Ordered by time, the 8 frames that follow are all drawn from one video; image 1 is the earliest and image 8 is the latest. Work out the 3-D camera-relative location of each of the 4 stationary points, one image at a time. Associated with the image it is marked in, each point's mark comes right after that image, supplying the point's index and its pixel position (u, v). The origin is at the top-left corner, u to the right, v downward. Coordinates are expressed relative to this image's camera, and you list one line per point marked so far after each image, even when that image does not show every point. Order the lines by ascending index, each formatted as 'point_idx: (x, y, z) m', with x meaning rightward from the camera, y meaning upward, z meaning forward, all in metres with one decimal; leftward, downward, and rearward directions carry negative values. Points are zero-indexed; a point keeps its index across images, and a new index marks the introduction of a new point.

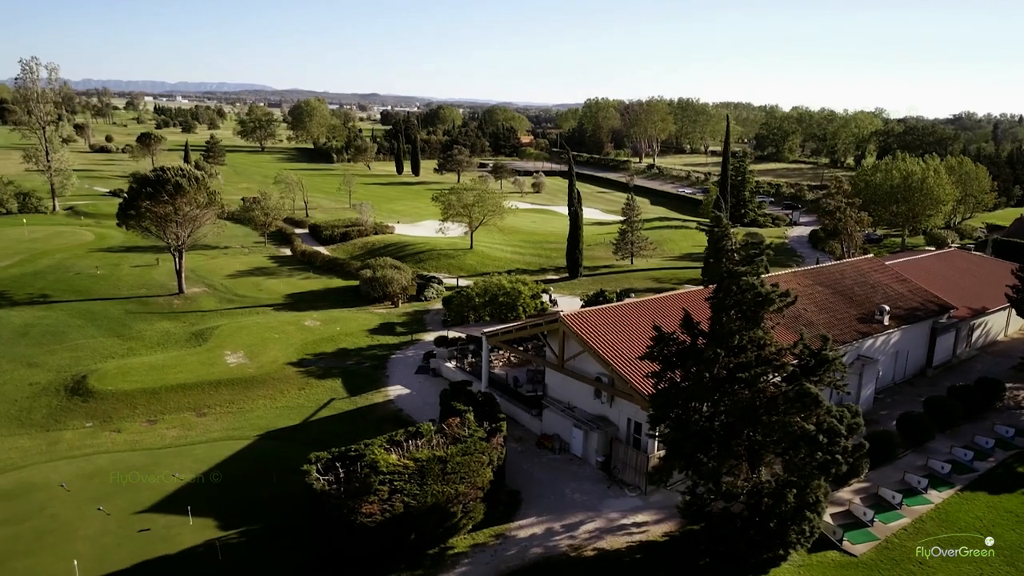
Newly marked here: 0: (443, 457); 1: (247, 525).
0: (-1.6, -4.1, +18.7) m
1: (-6.7, -6.0, +19.5) m
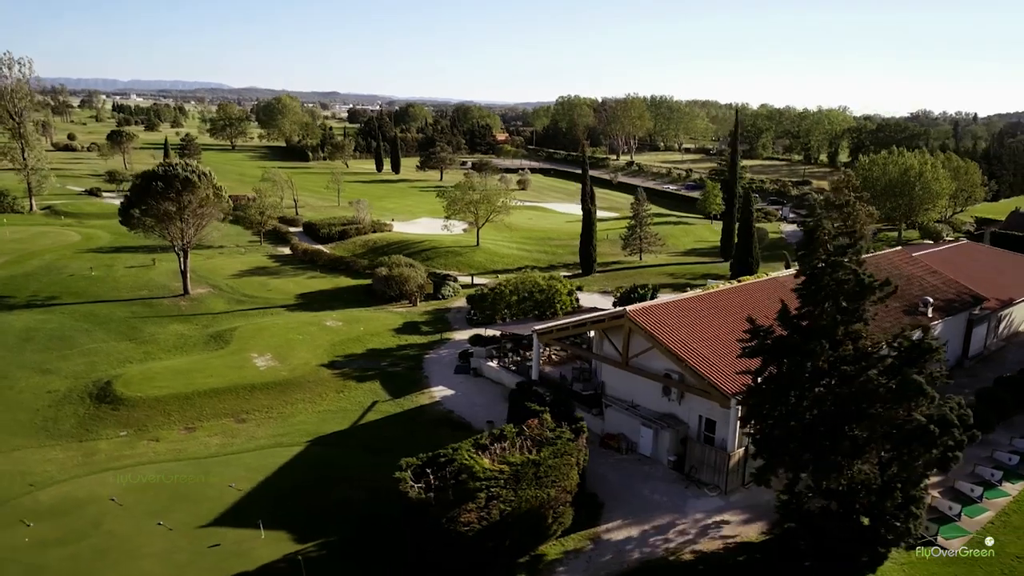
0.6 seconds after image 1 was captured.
0: (+0.6, -4.0, +17.9) m
1: (-4.5, -6.0, +18.4) m
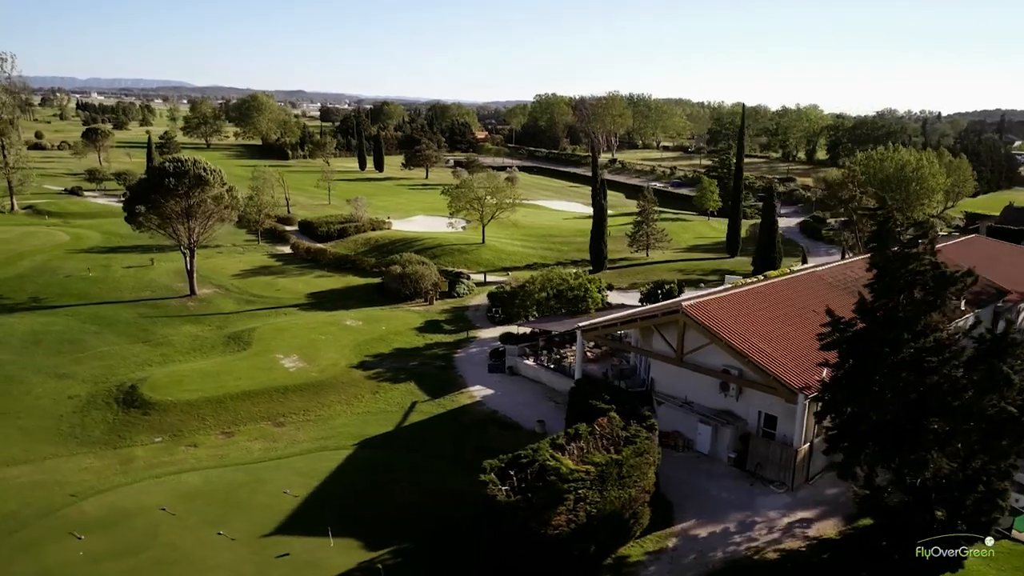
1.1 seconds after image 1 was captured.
0: (+2.4, -3.9, +17.3) m
1: (-2.7, -5.9, +17.6) m
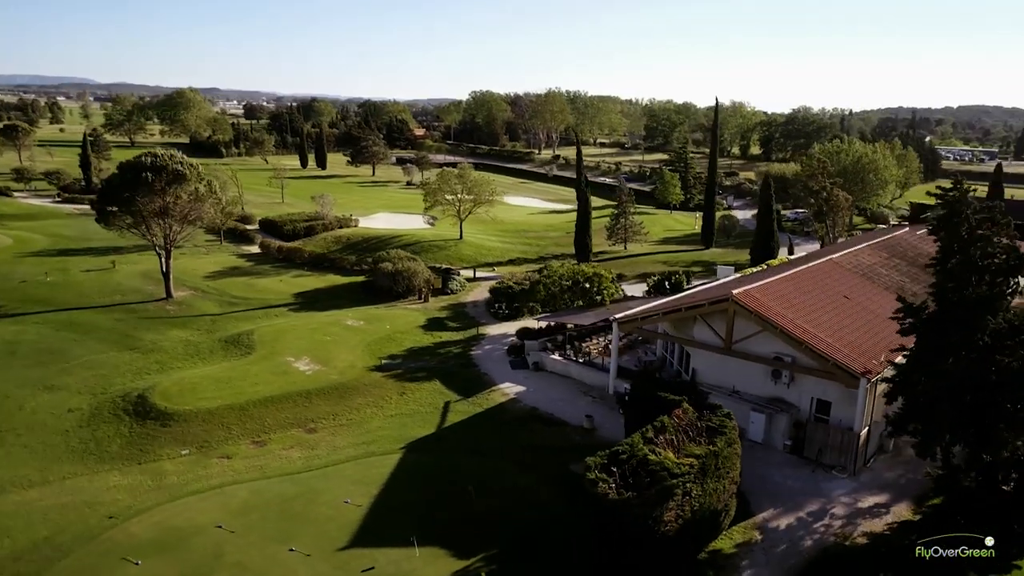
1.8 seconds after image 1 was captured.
0: (+4.5, -3.6, +16.9) m
1: (-0.6, -5.7, +16.7) m
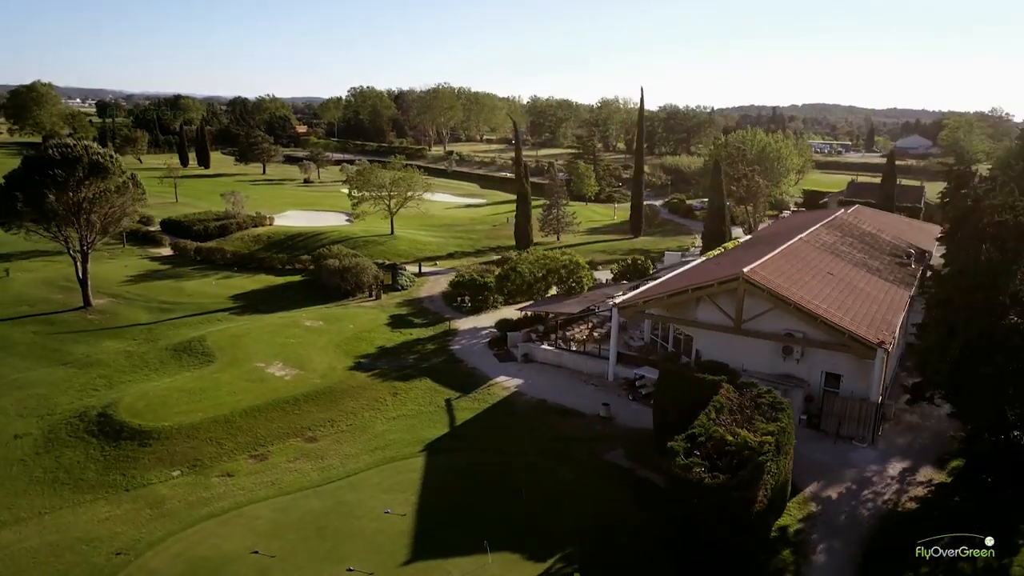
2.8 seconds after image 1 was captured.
0: (+5.9, -3.0, +16.7) m
1: (+1.0, -5.4, +15.7) m
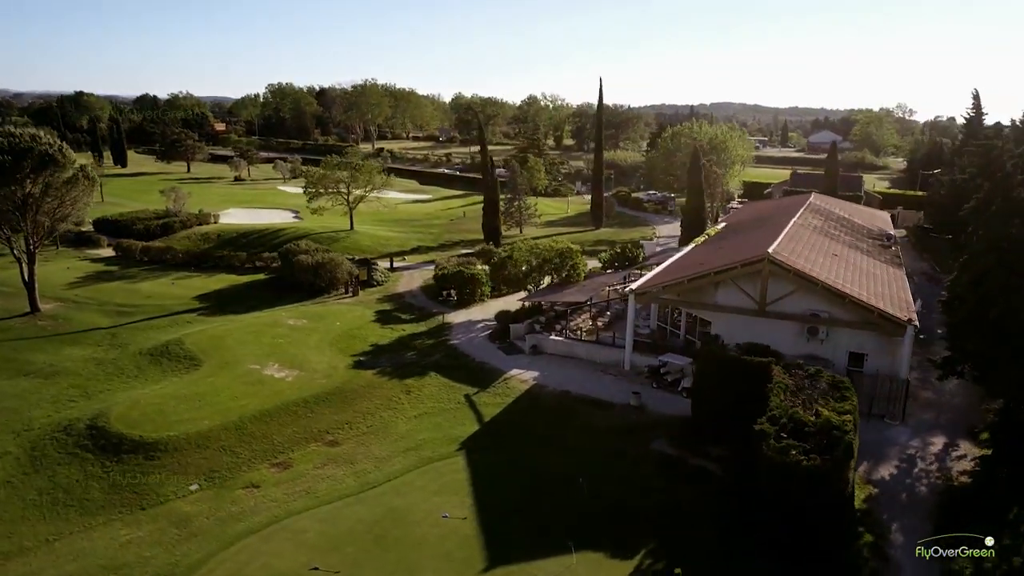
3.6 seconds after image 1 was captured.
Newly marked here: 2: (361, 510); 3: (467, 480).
0: (+7.2, -2.5, +16.3) m
1: (+2.5, -5.0, +14.8) m
2: (-3.2, -4.7, +16.1) m
3: (-1.1, -4.4, +17.4) m
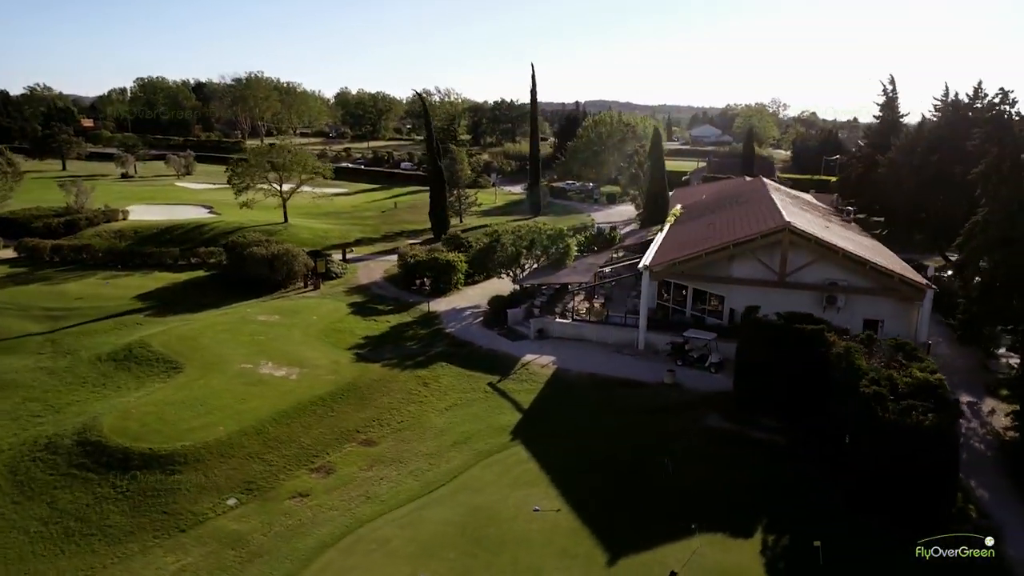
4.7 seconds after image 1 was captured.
0: (+8.8, -1.6, +16.2) m
1: (+4.5, -4.3, +14.0) m
2: (-1.4, -4.2, +14.4) m
3: (+0.5, -3.8, +16.0) m
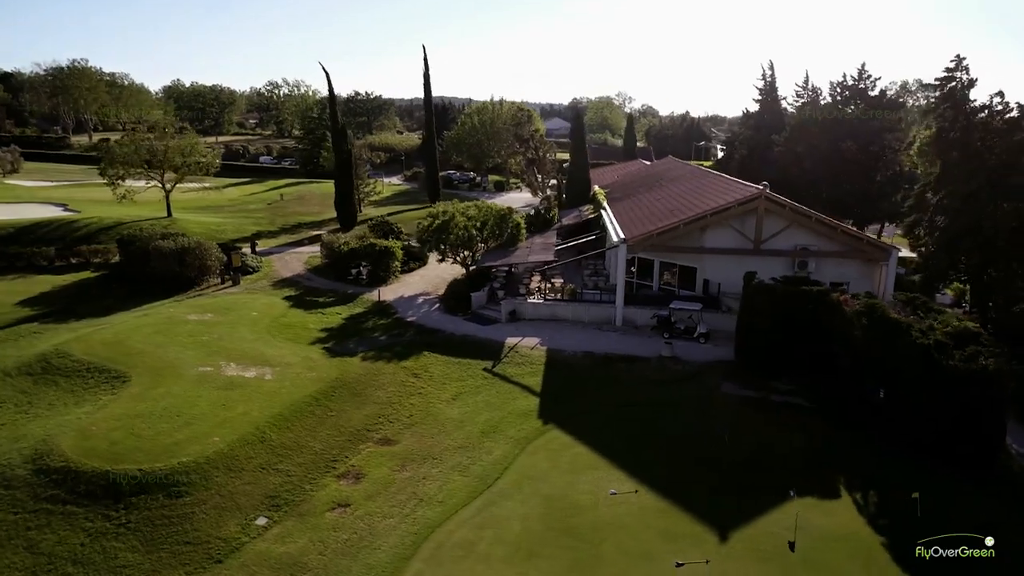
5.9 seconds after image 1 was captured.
0: (+9.4, -0.6, +16.7) m
1: (+5.8, -3.5, +13.7) m
2: (0.0, -3.7, +12.9) m
3: (+1.5, -3.2, +14.8) m
